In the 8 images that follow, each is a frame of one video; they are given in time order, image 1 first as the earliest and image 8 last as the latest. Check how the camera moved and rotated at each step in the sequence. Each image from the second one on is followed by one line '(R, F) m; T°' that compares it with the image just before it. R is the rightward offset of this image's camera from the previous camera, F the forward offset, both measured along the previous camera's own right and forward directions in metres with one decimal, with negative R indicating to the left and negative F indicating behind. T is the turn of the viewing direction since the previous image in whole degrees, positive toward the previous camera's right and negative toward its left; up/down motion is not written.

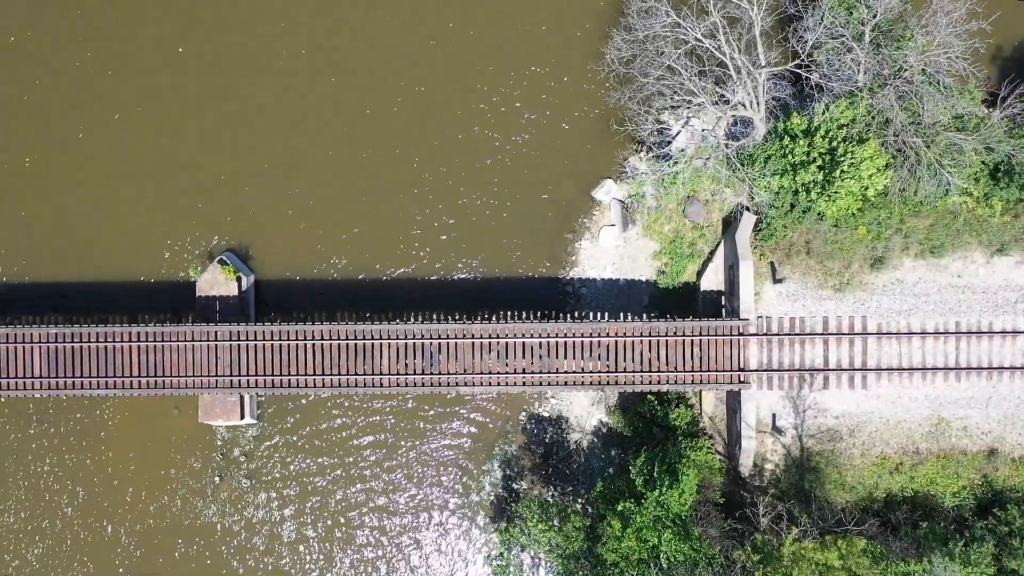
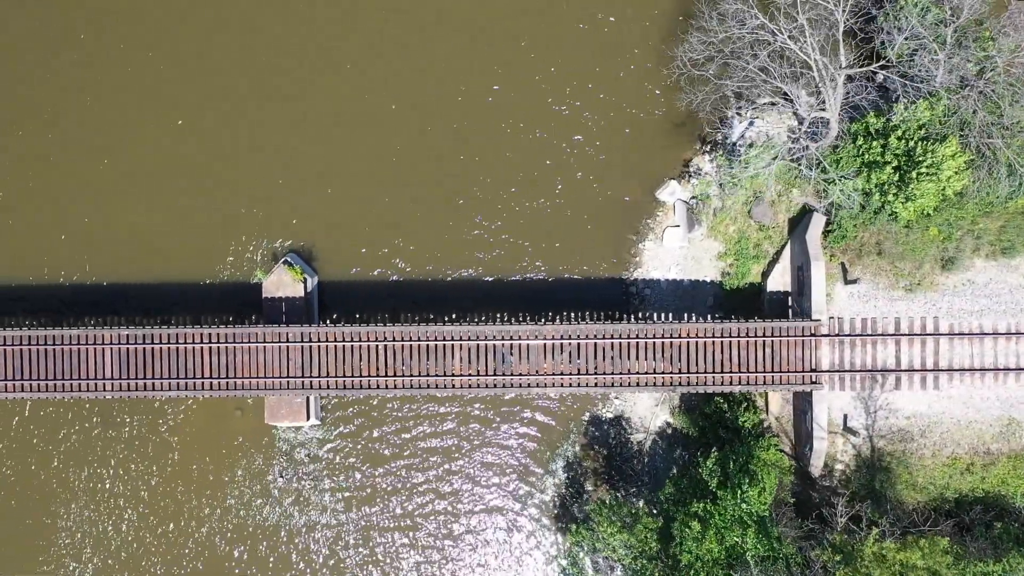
(-1.5, 0.0) m; 0°
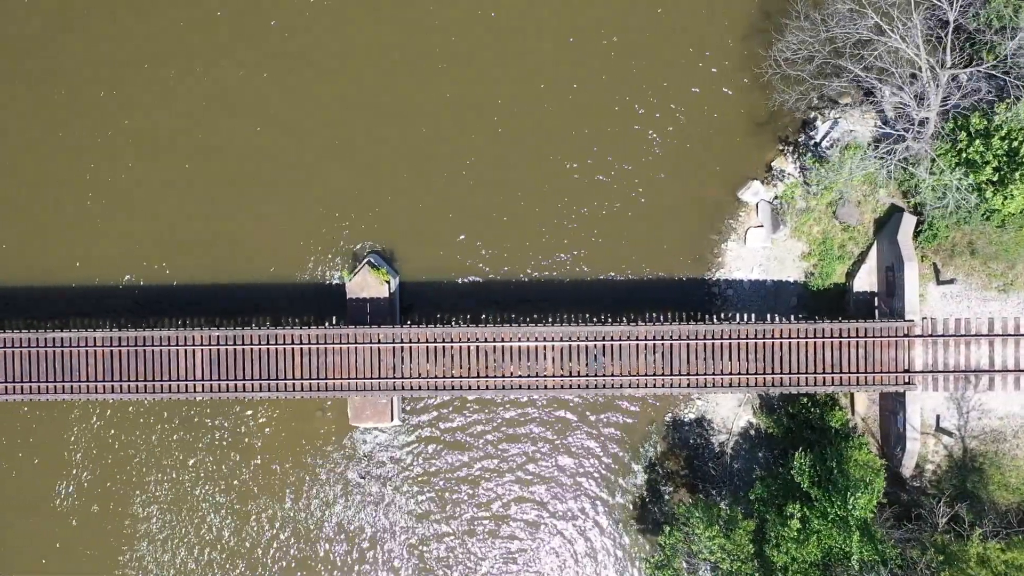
(-2.0, +0.1) m; 0°
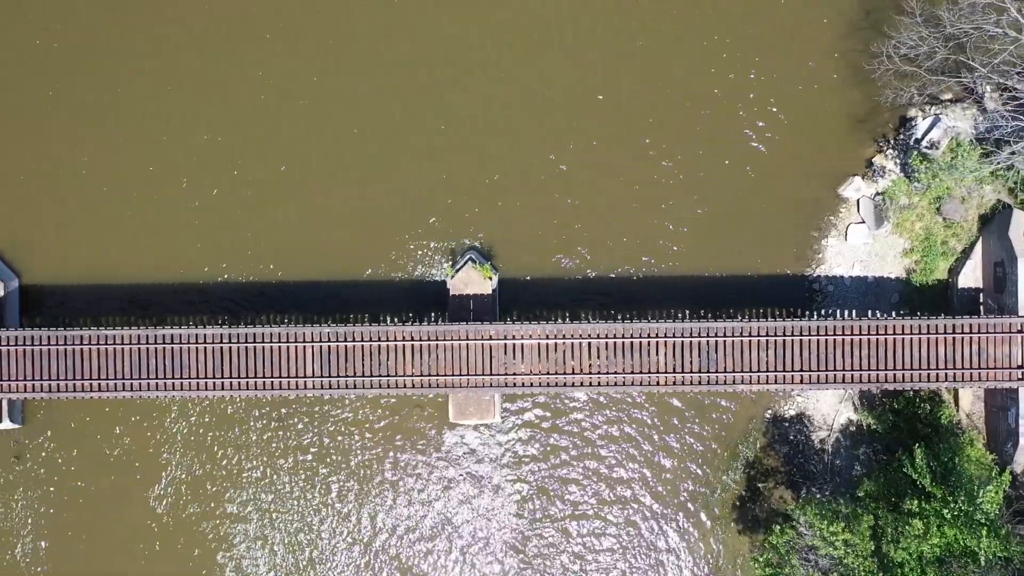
(-2.5, 0.0) m; 0°
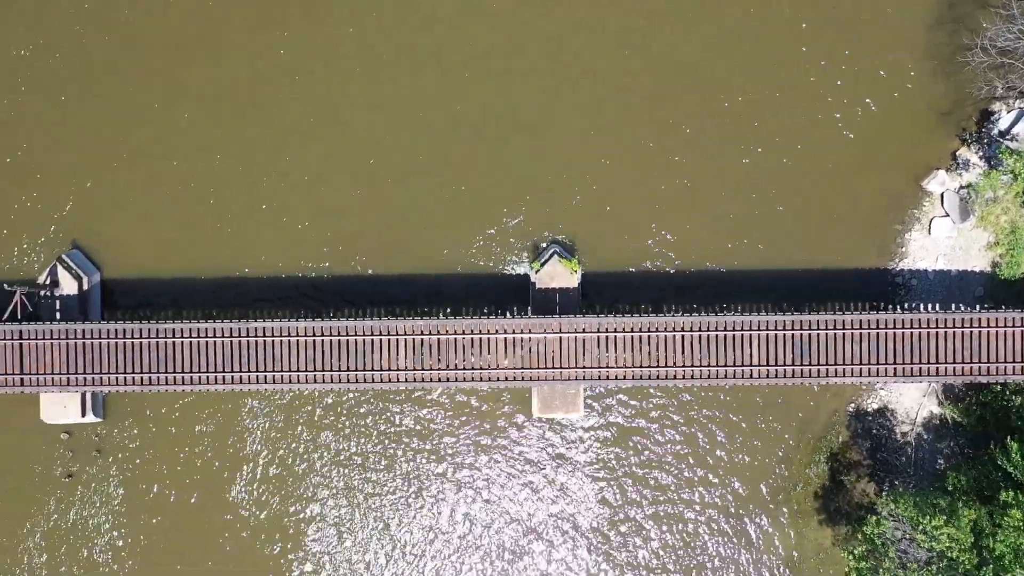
(-1.9, 0.0) m; 0°
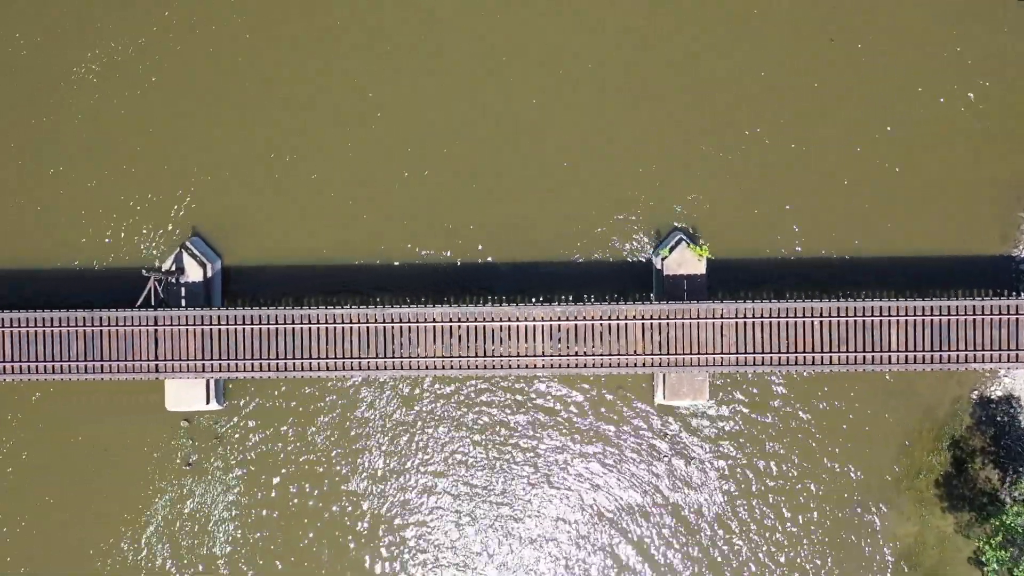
(-2.9, 0.0) m; 0°
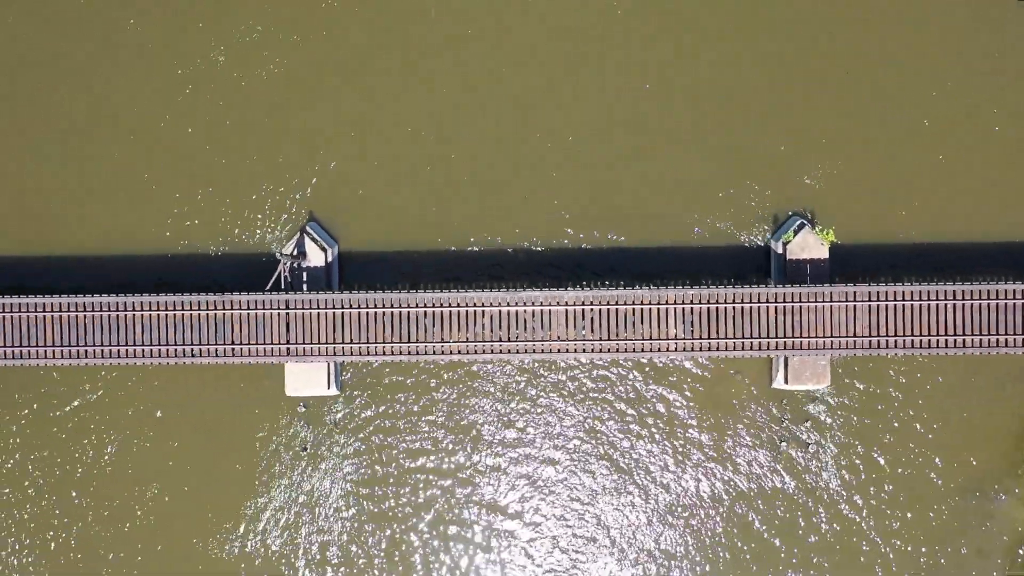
(-2.3, -0.1) m; -1°
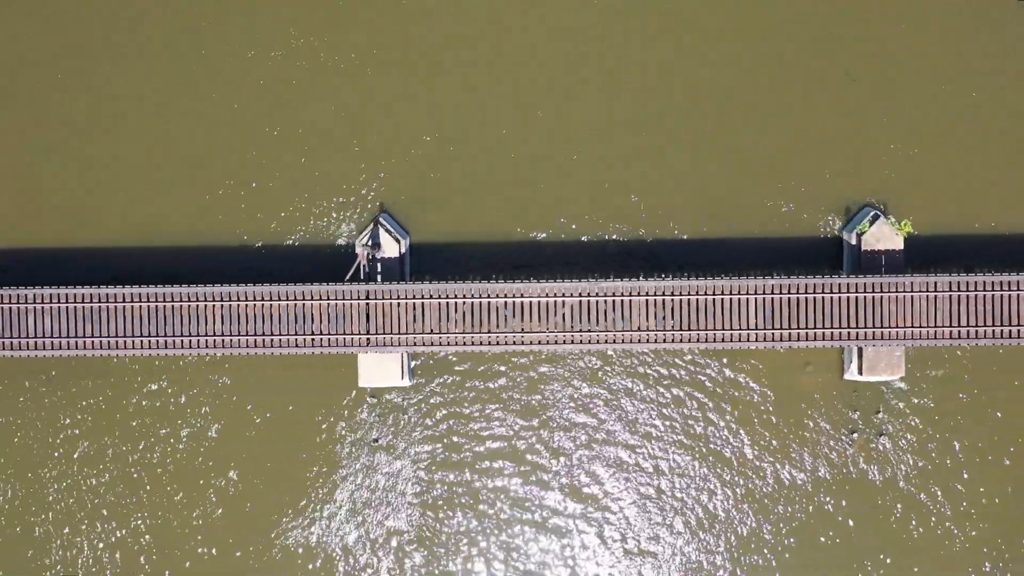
(-1.8, -0.1) m; 0°
